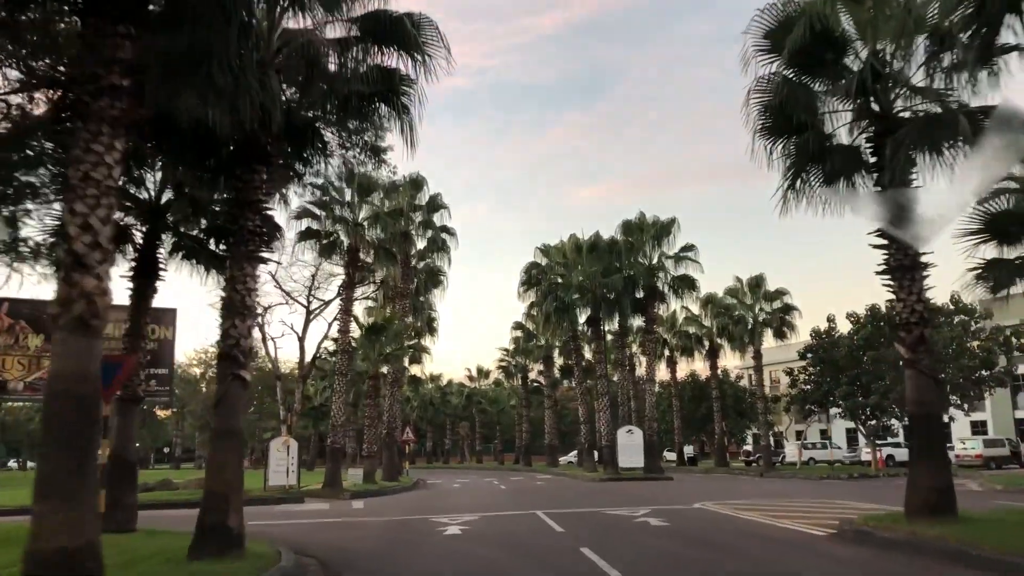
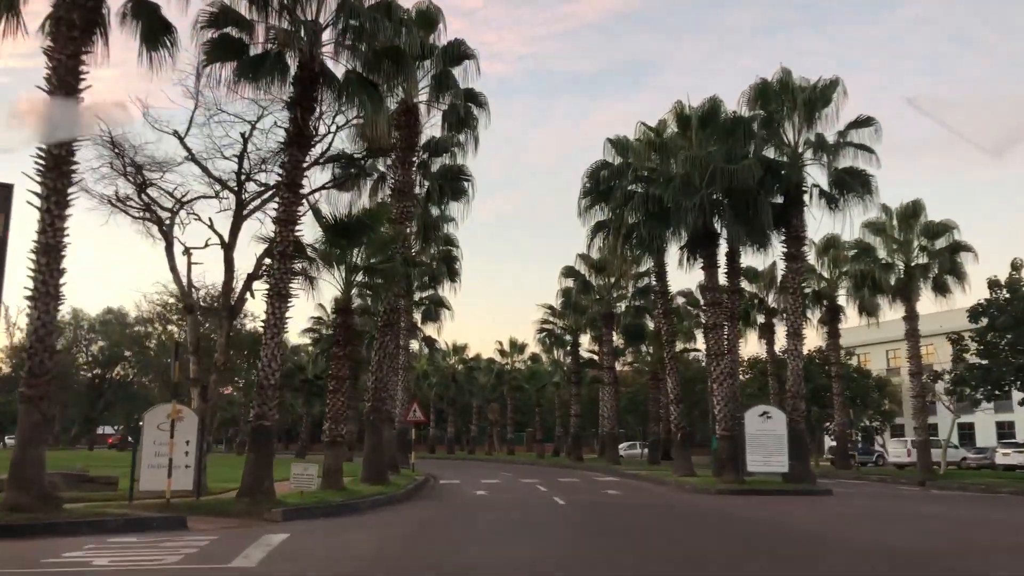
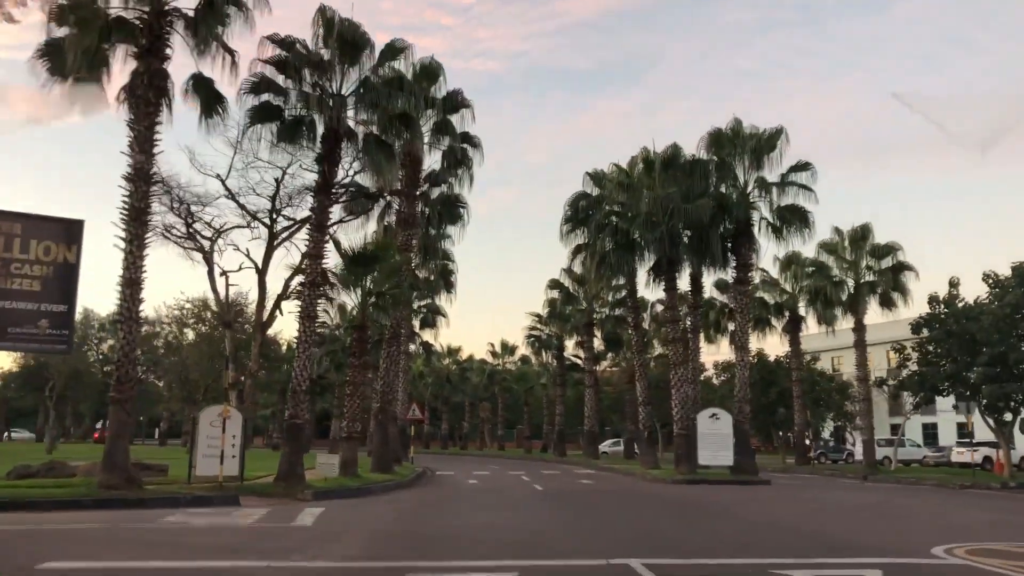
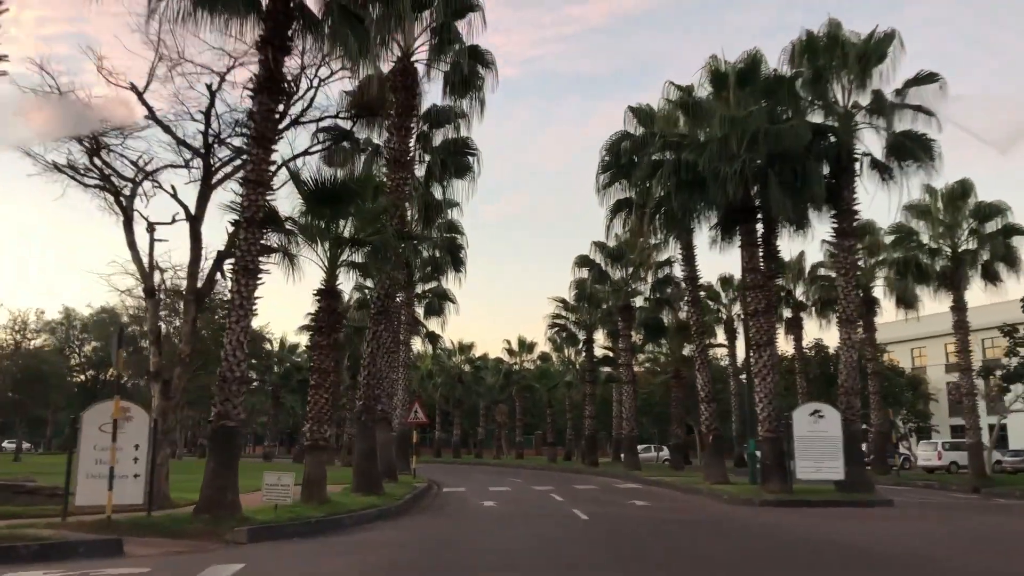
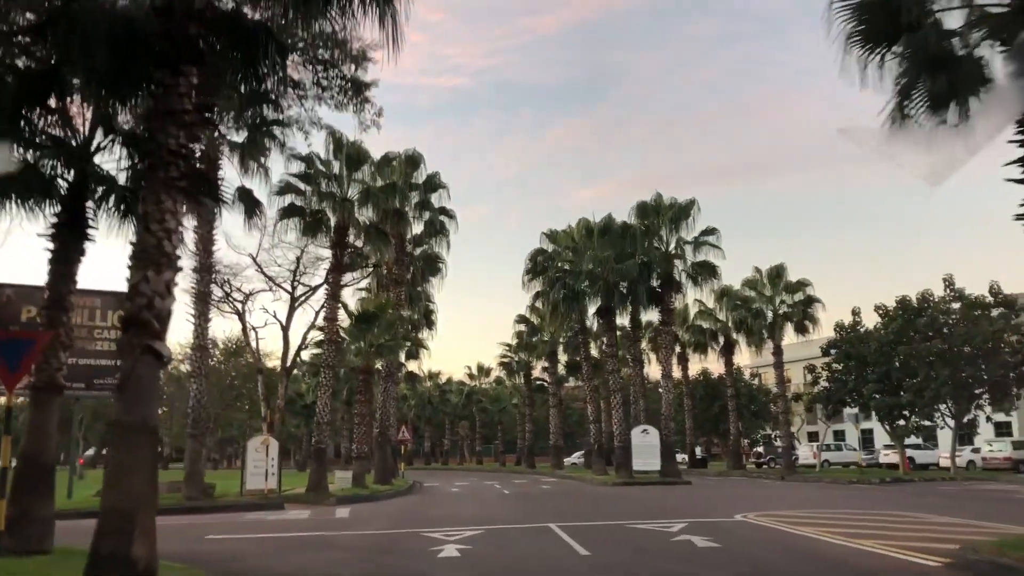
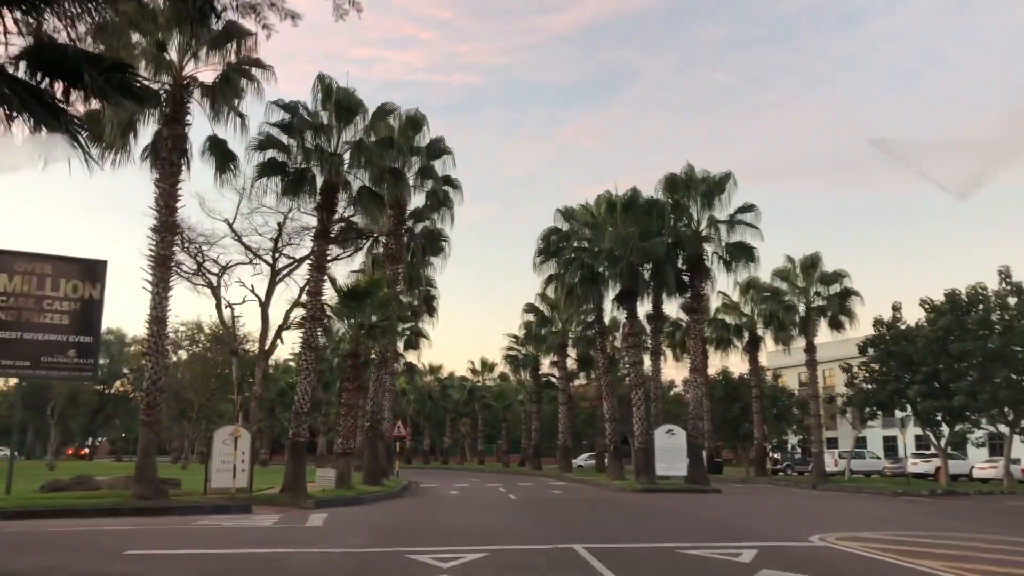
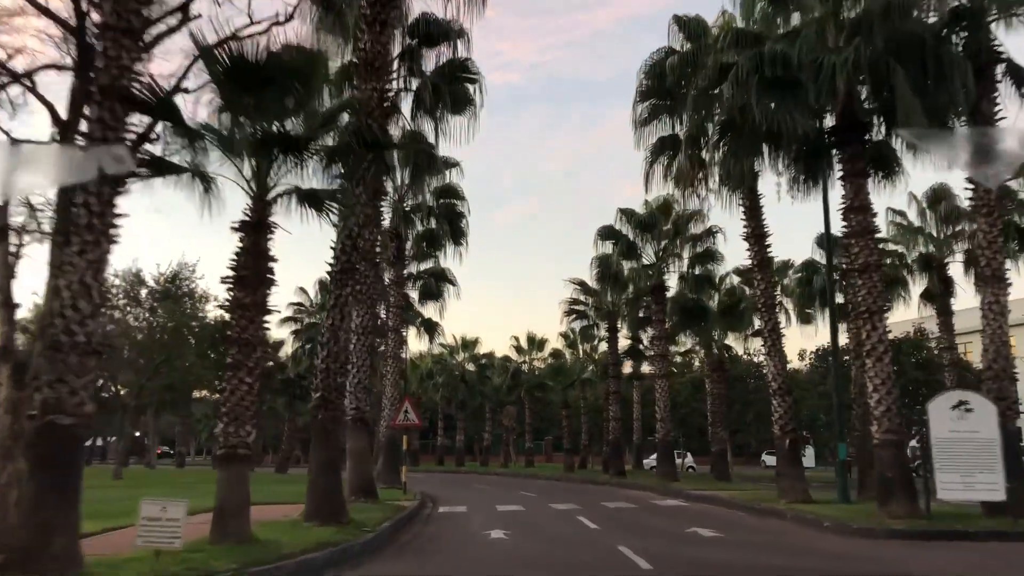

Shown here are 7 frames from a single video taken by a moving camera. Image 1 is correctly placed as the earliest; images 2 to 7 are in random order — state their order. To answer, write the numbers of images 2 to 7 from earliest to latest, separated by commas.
5, 6, 3, 2, 4, 7
